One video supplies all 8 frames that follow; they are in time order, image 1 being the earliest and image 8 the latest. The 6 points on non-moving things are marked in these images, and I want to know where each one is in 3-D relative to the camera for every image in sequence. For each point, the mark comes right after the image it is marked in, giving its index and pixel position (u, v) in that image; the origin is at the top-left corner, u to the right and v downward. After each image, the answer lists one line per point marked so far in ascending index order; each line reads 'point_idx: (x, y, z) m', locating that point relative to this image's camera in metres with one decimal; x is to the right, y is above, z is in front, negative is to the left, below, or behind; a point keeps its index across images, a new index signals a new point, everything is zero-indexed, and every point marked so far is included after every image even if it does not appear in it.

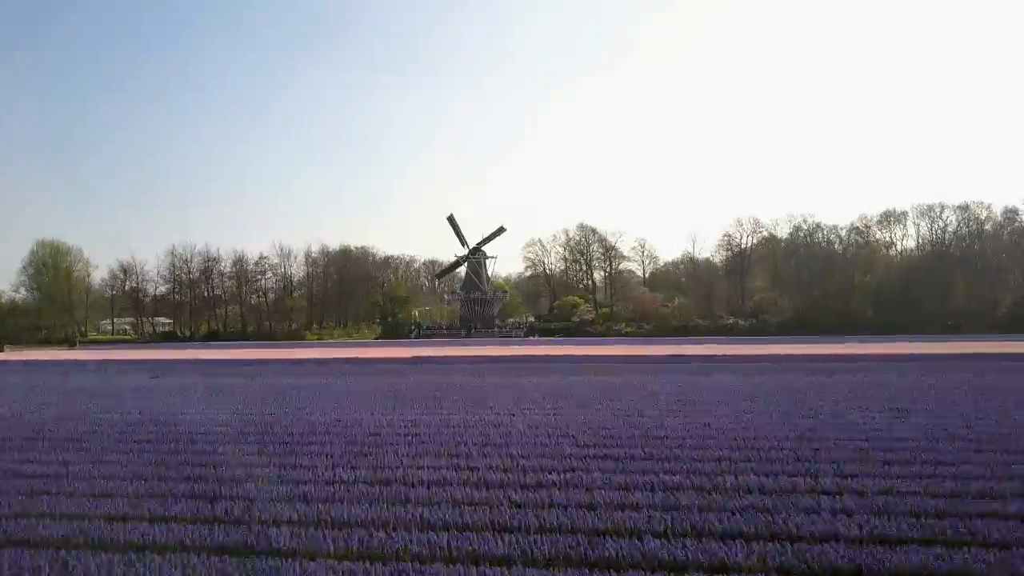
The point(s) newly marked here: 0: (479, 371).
0: (-0.7, -1.6, +16.6) m
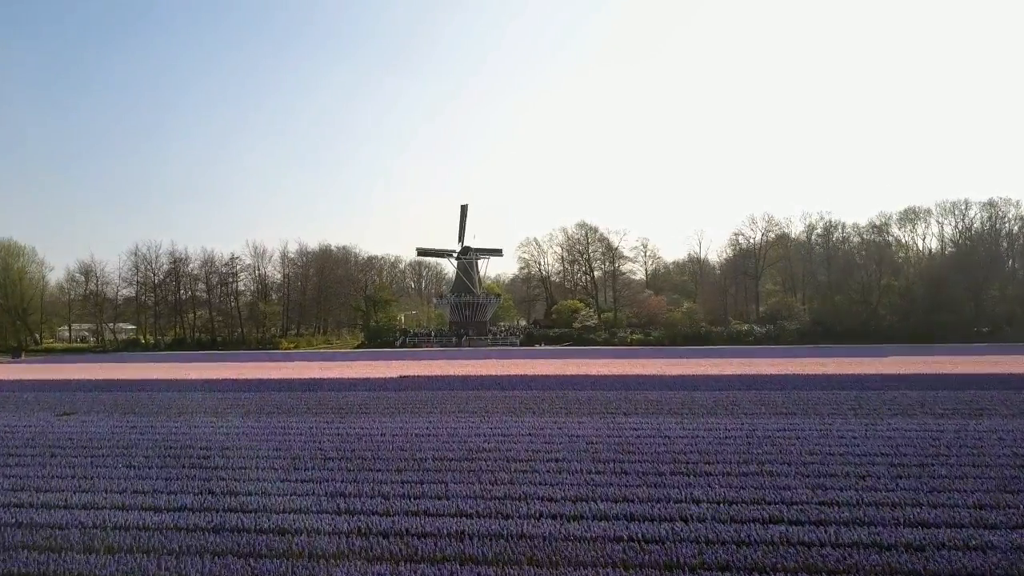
0: (-0.5, -1.8, +13.2) m
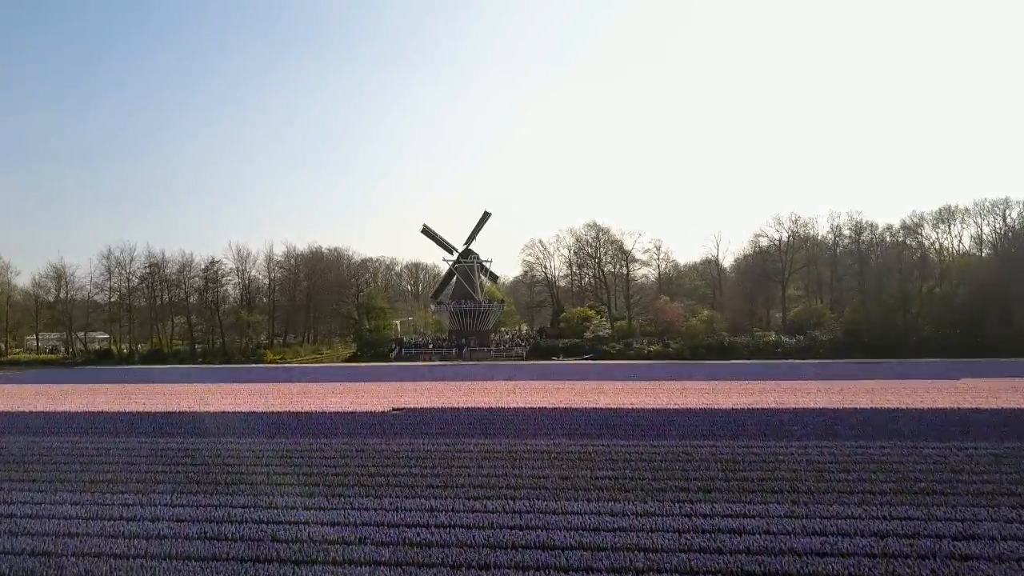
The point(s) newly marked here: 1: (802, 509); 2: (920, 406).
0: (-0.2, -2.0, +10.1) m
1: (+2.5, -1.9, +7.2) m
2: (+7.2, -2.1, +14.5) m
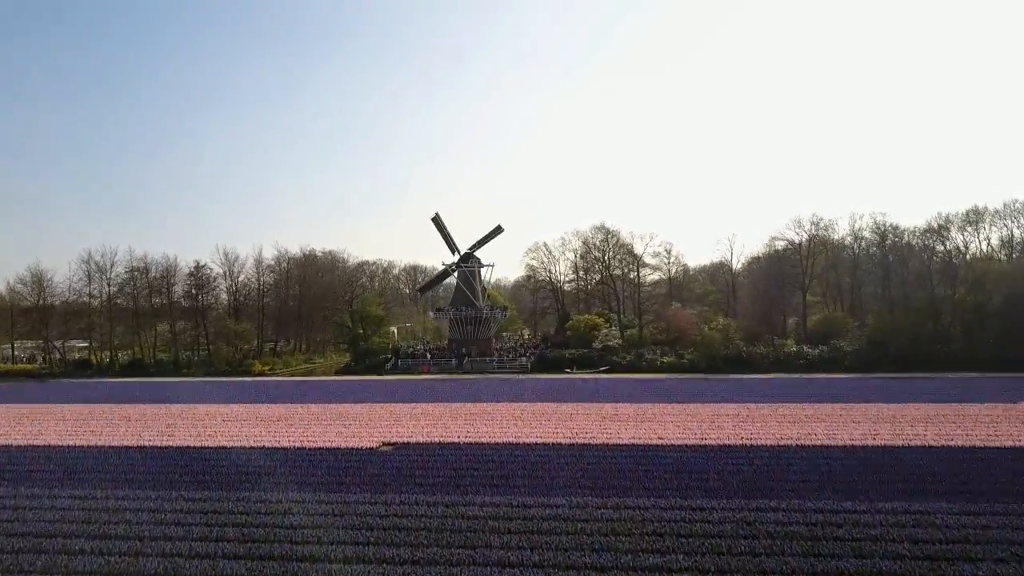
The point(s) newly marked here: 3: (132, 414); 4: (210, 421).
0: (0.0, -2.3, +8.0) m
1: (+2.7, -2.2, +5.1) m
2: (+7.3, -2.3, +12.4) m
3: (-8.5, -2.8, +18.4) m
4: (-6.2, -2.7, +16.9) m
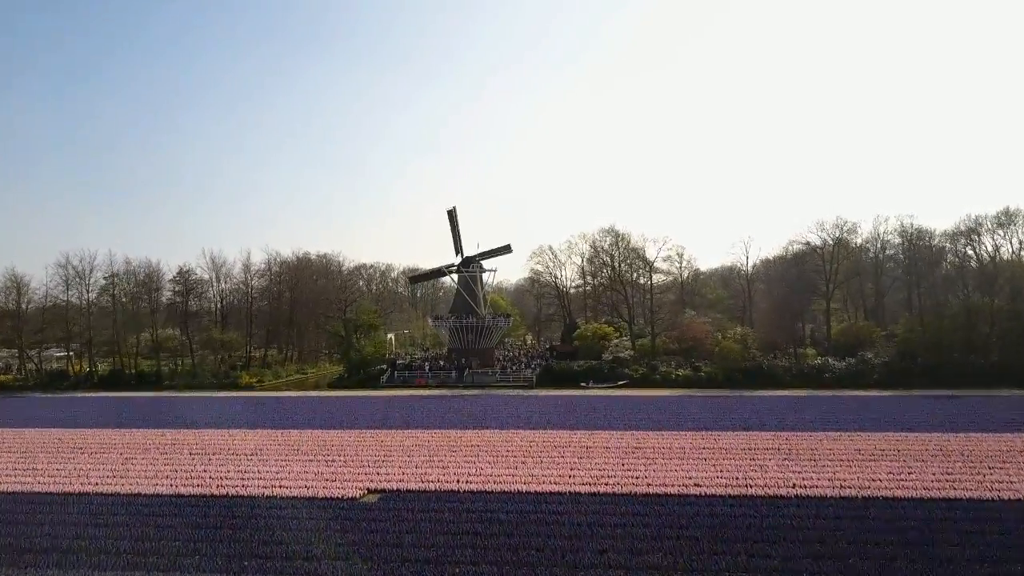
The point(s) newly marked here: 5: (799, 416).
0: (+0.1, -2.6, +5.9) m
1: (+2.8, -2.4, +3.0) m
2: (+7.5, -2.6, +10.3) m
3: (-8.3, -3.1, +16.3) m
4: (-6.1, -3.0, +14.9) m
5: (+6.6, -2.9, +18.9) m
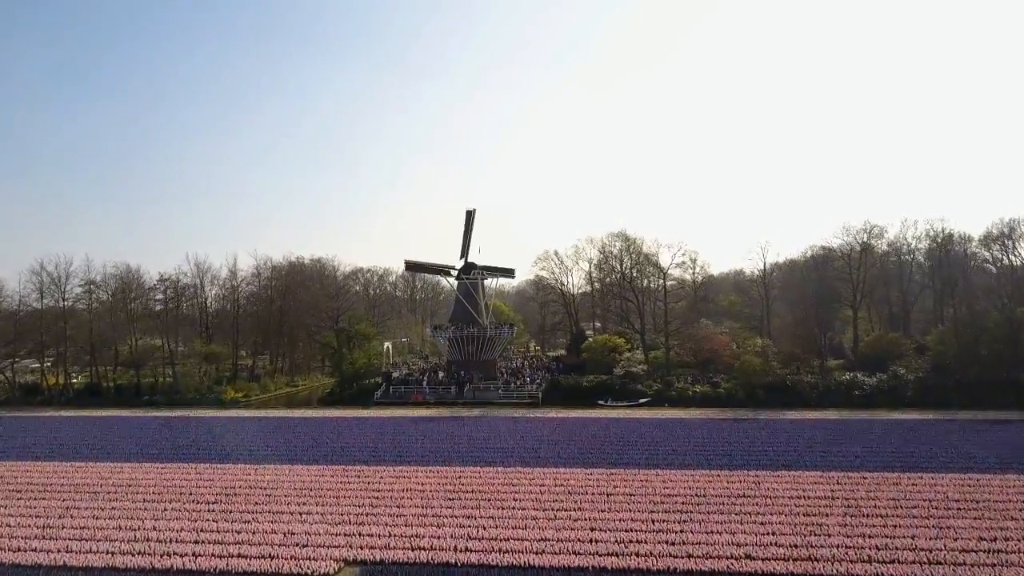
0: (+0.2, -2.8, +3.8) m
1: (+2.9, -2.7, +0.9) m
2: (+7.6, -2.9, +8.2) m
3: (-8.2, -3.4, +14.2) m
4: (-6.0, -3.3, +12.7) m
5: (+6.7, -3.2, +16.7) m
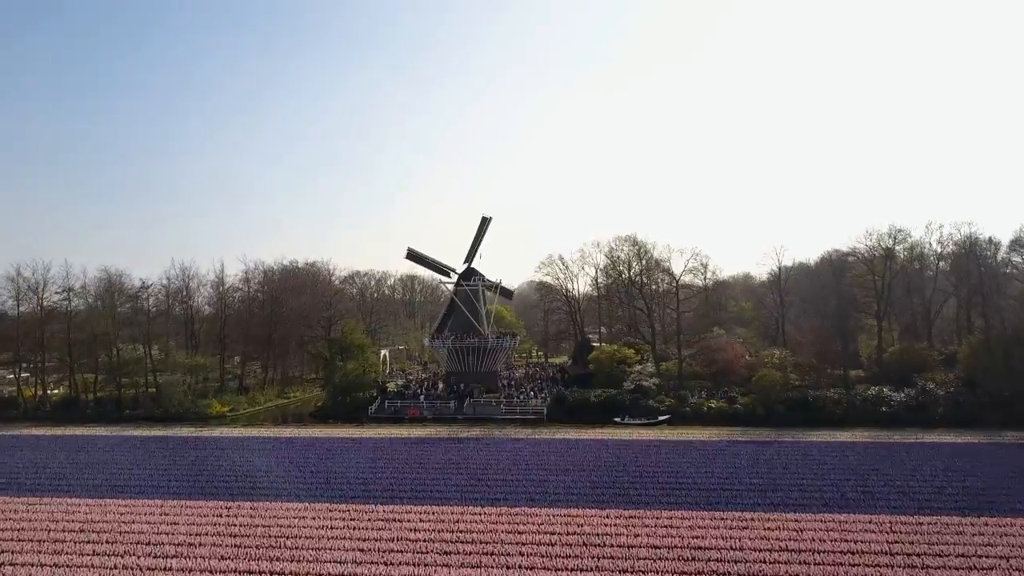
0: (+0.3, -3.1, +2.1) m
1: (+3.0, -3.0, -0.8) m
2: (+7.7, -3.2, +6.5) m
3: (-8.1, -3.6, +12.5) m
4: (-5.9, -3.5, +11.0) m
5: (+6.8, -3.5, +15.0) m
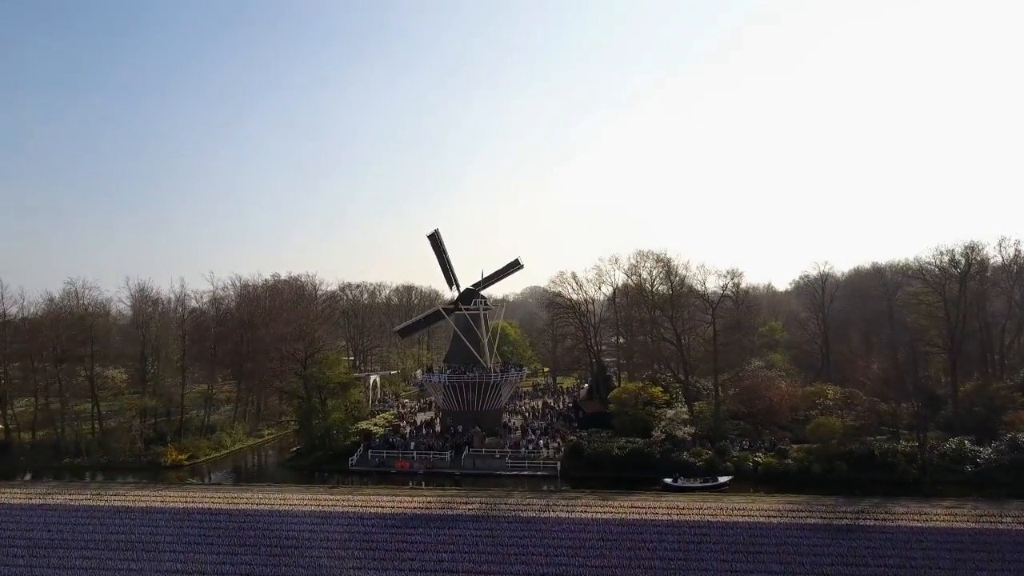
0: (+0.4, -3.9, -2.1) m
1: (+3.1, -3.8, -5.0) m
2: (+7.8, -4.0, +2.3) m
3: (-8.0, -4.4, +8.4) m
4: (-5.7, -4.3, +6.9) m
5: (+6.9, -4.3, +10.8) m
